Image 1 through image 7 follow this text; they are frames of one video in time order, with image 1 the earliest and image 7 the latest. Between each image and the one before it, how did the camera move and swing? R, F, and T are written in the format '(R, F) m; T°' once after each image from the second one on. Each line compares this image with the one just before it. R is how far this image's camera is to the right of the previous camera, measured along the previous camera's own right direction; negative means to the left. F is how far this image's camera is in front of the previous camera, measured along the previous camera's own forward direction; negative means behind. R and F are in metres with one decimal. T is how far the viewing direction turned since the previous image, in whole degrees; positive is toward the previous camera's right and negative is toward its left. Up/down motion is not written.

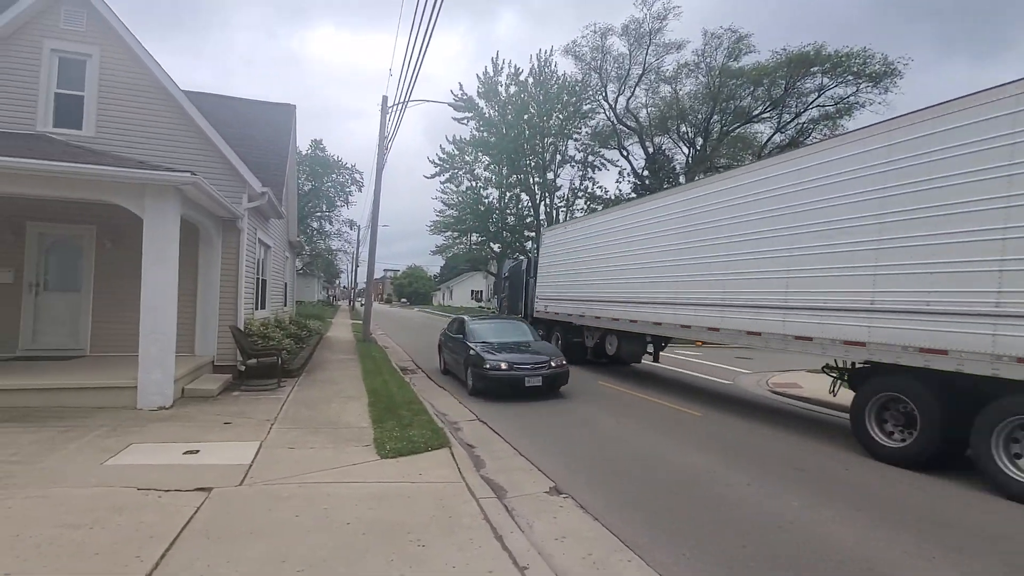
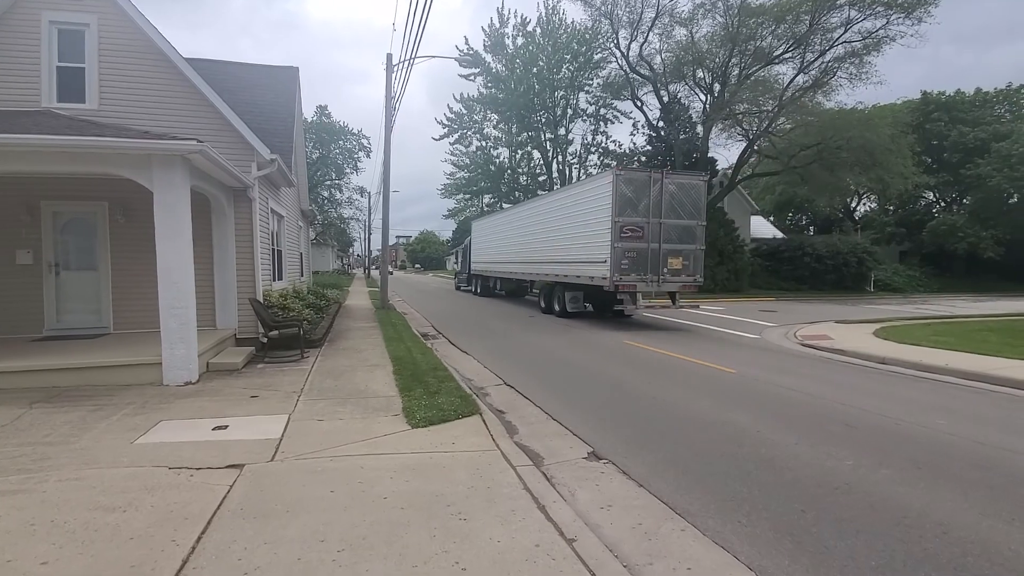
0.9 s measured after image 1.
(-0.2, +0.3) m; -2°
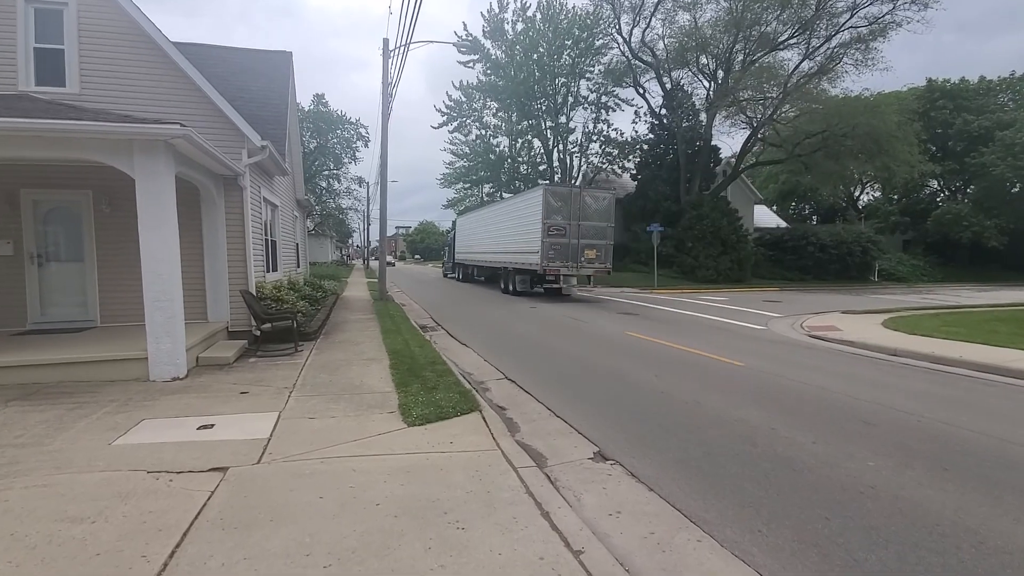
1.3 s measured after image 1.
(0.0, +0.3) m; 0°
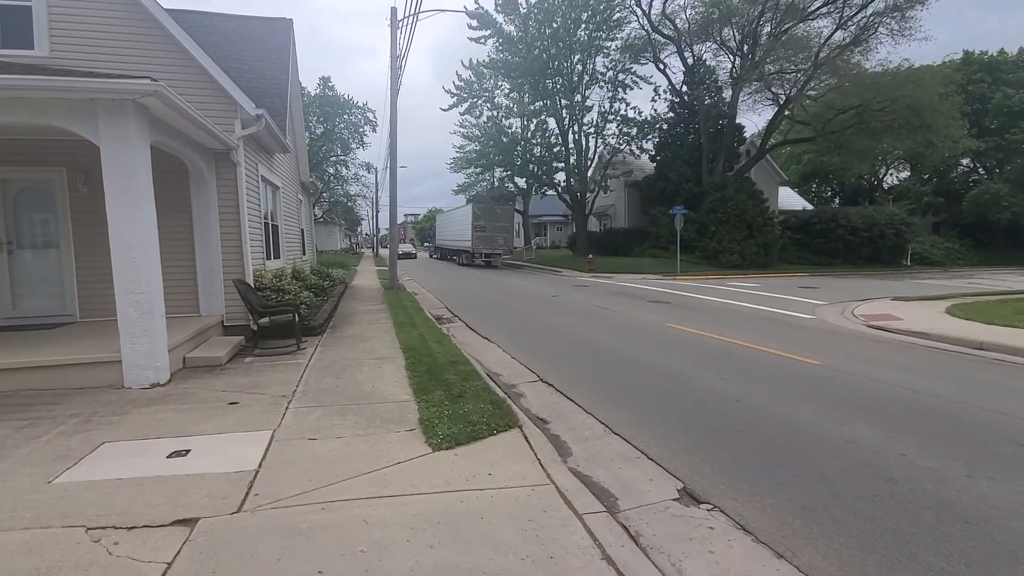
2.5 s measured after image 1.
(-0.4, +1.3) m; -1°
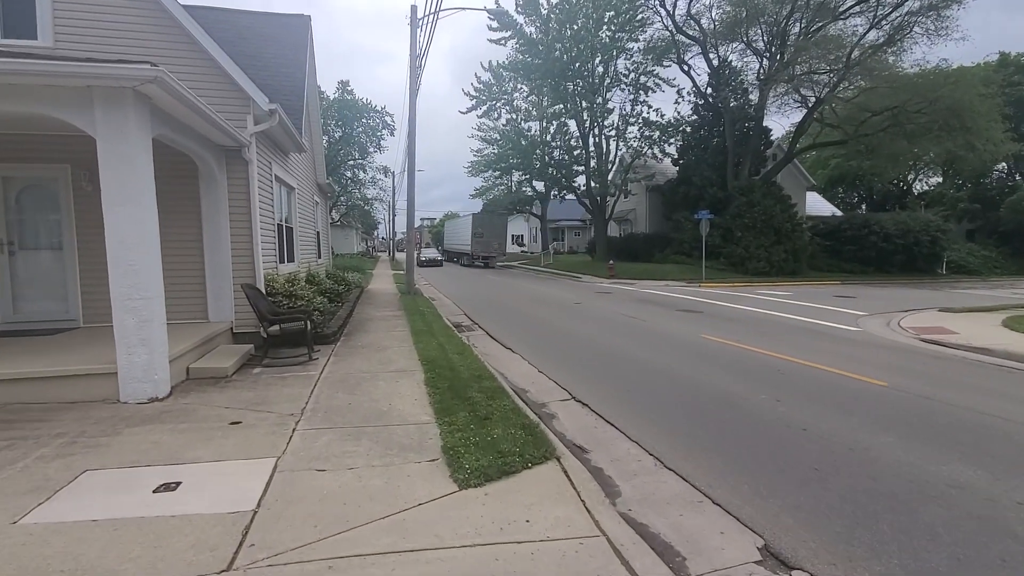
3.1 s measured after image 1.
(-0.2, +0.6) m; -2°
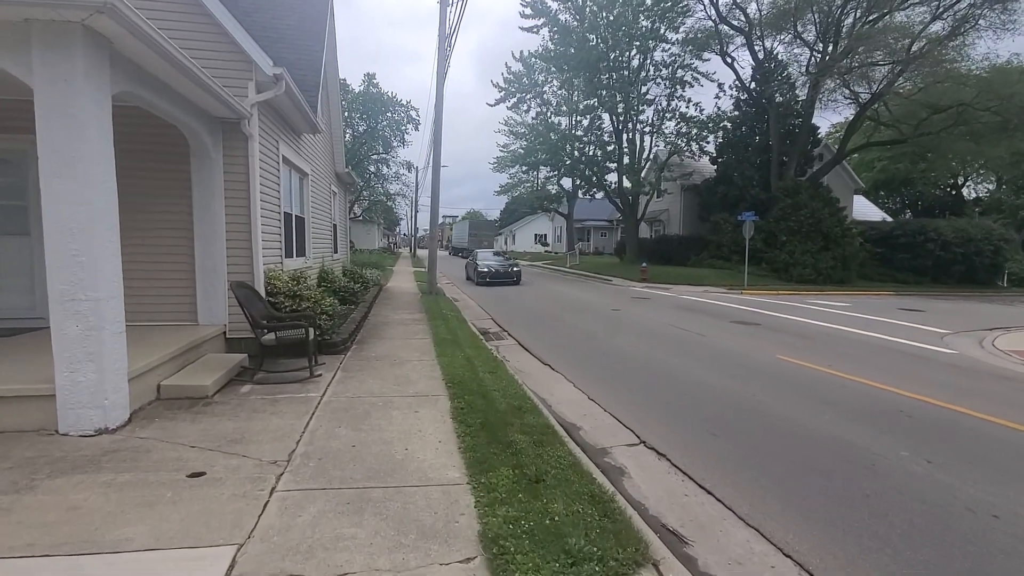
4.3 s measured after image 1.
(-0.4, +1.5) m; -2°
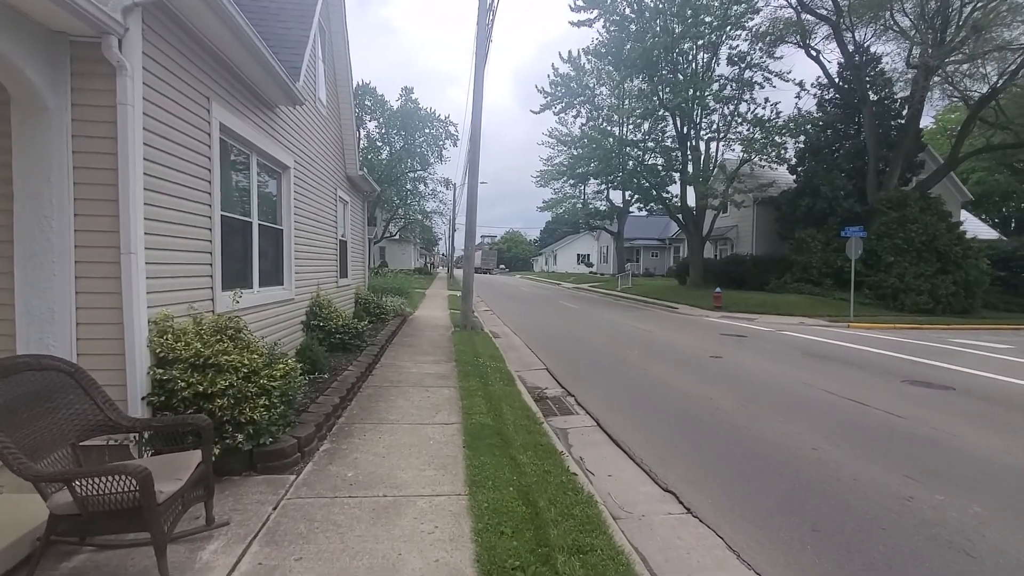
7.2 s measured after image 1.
(-0.5, +3.7) m; -4°
